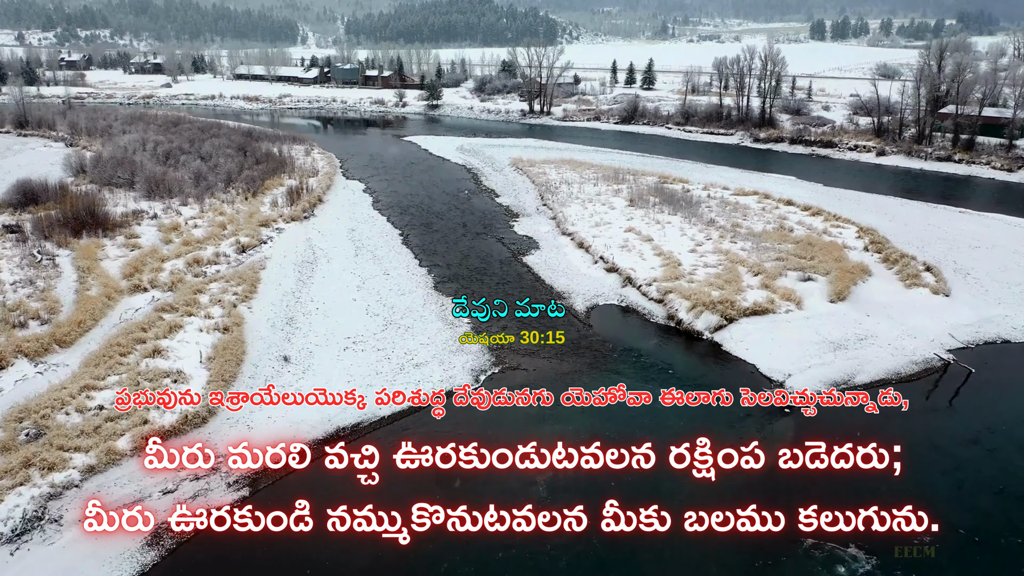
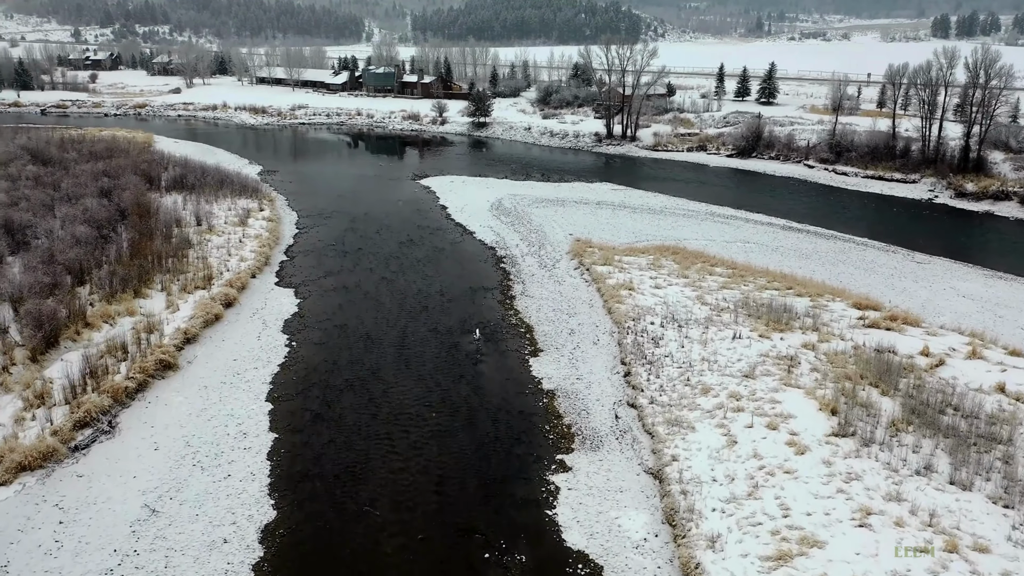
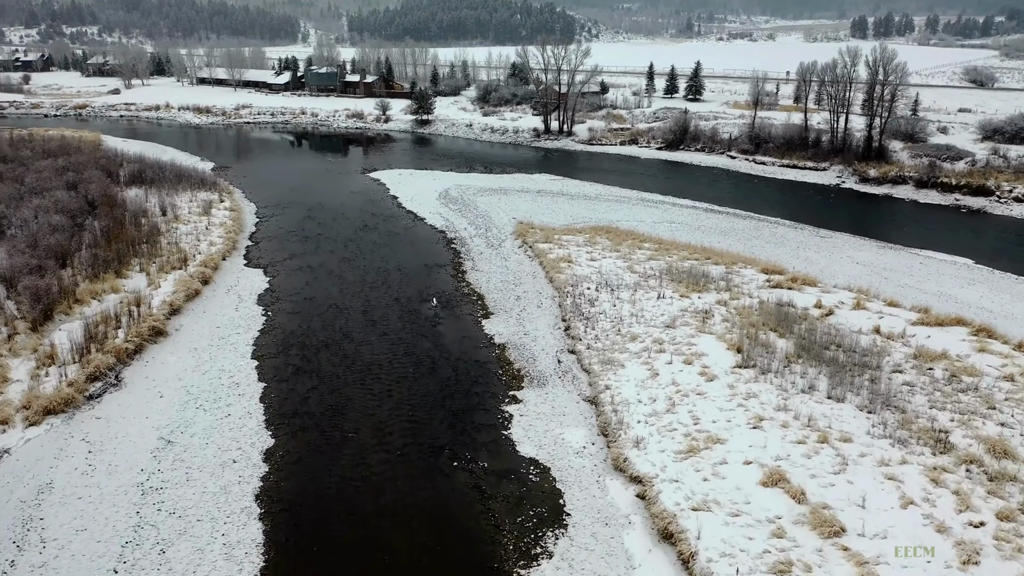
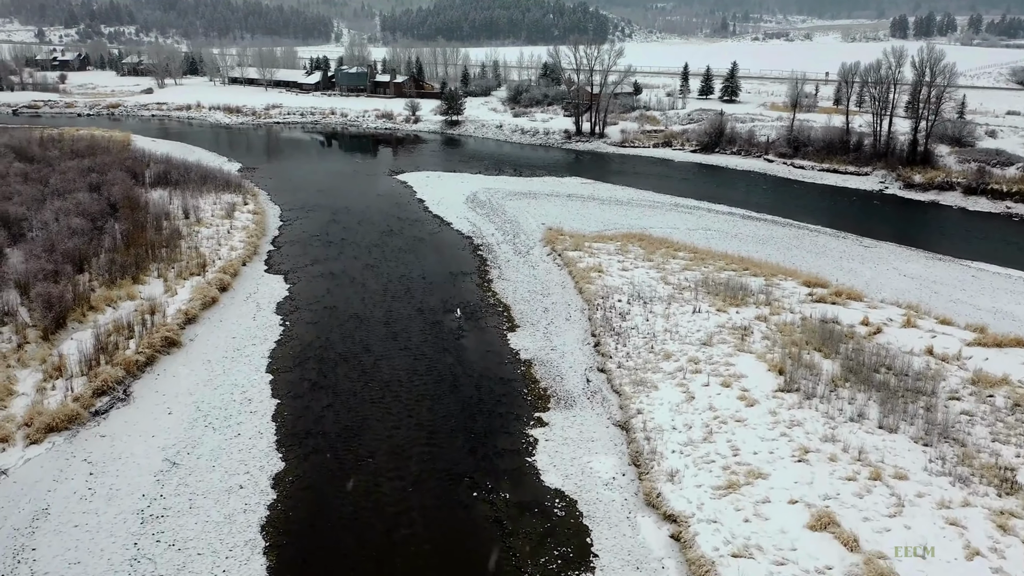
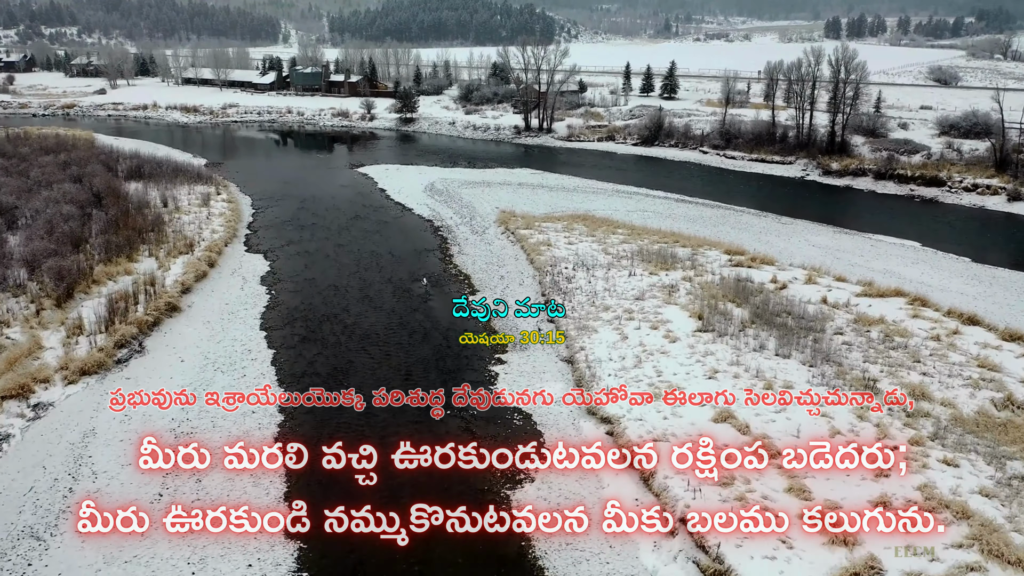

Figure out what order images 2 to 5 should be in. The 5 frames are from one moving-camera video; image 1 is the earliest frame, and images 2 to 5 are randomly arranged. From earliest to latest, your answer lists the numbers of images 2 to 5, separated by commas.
5, 3, 4, 2
